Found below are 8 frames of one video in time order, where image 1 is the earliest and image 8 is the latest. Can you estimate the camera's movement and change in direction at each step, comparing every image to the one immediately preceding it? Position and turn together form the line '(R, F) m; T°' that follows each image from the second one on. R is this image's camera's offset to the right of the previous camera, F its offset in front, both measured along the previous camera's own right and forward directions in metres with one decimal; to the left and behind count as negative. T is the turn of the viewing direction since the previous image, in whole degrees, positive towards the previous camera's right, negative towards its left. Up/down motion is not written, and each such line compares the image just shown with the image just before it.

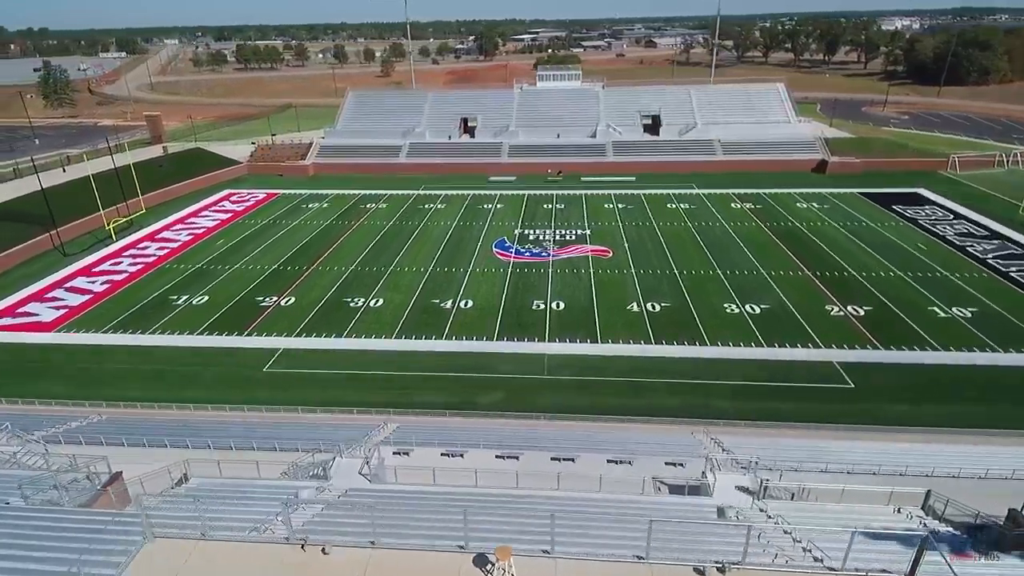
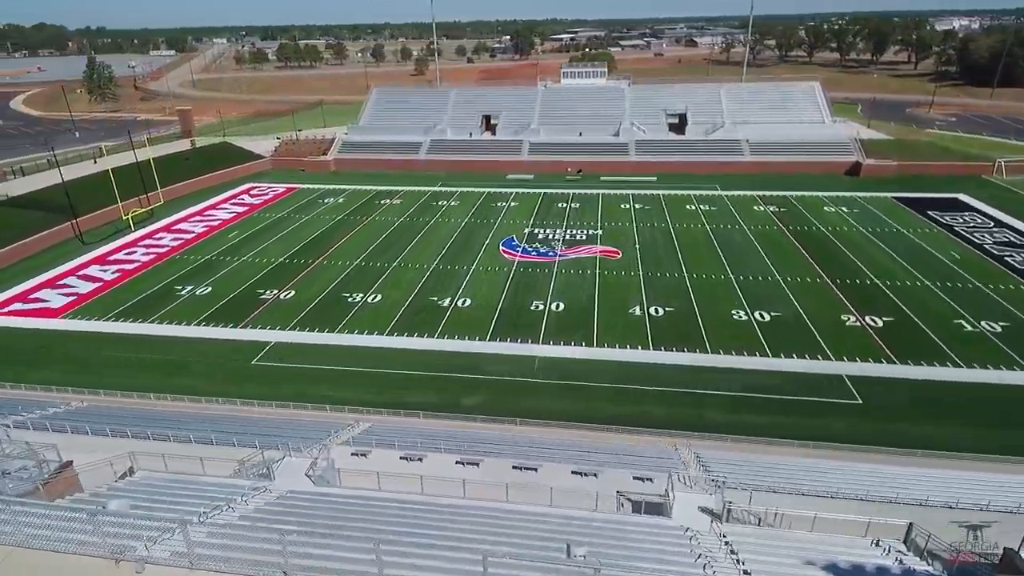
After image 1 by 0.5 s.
(+1.1, +0.5) m; -3°
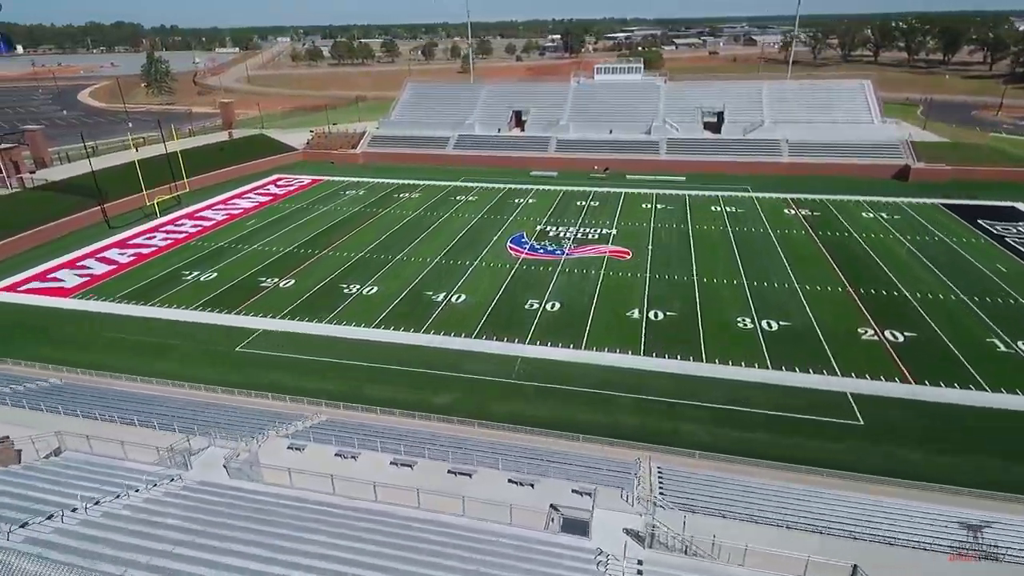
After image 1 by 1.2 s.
(+1.6, +0.6) m; -5°
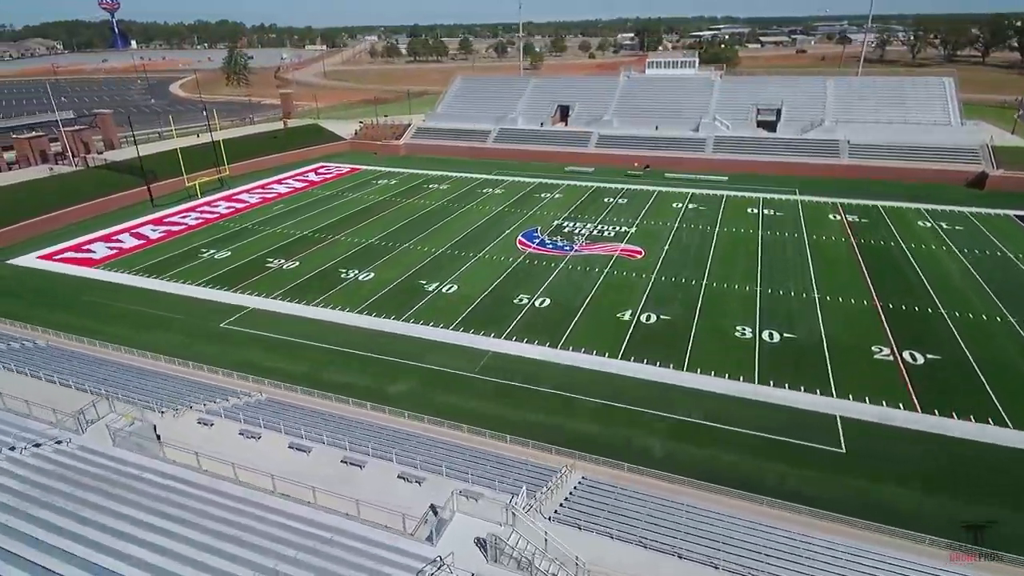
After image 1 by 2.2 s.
(+2.4, +0.7) m; -7°
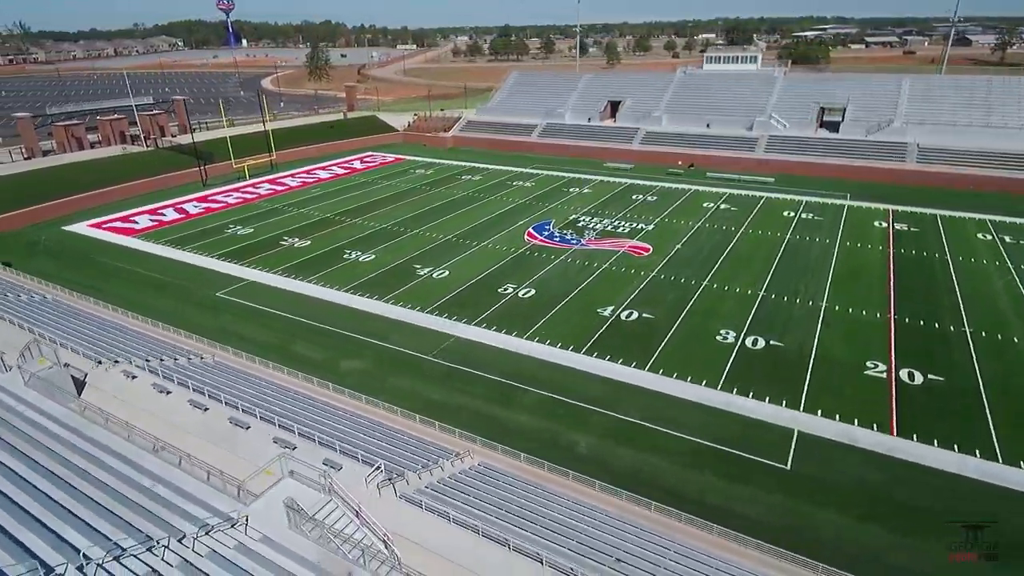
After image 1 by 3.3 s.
(+2.7, +0.5) m; -8°
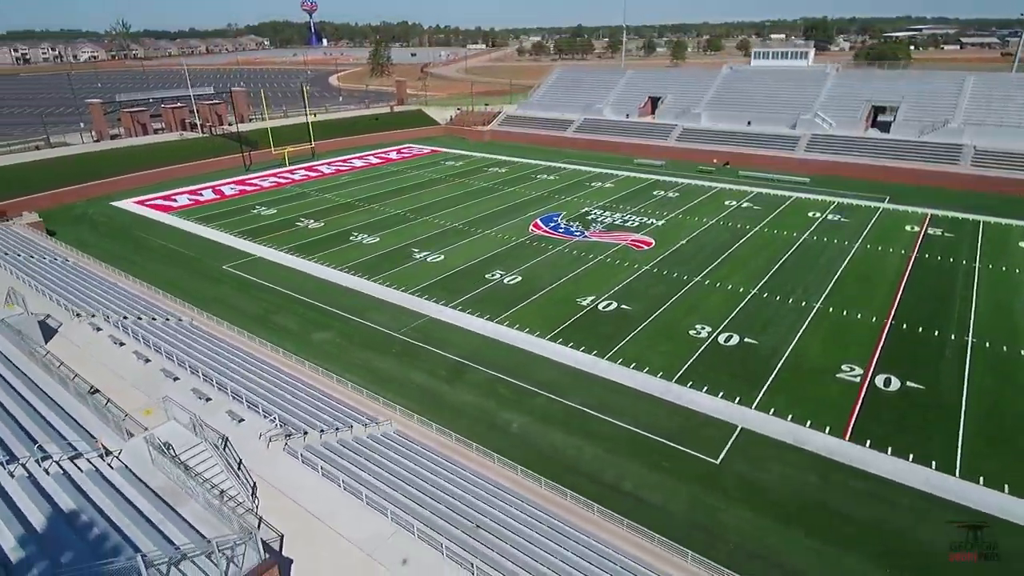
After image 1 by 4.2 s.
(+2.2, +0.1) m; -6°
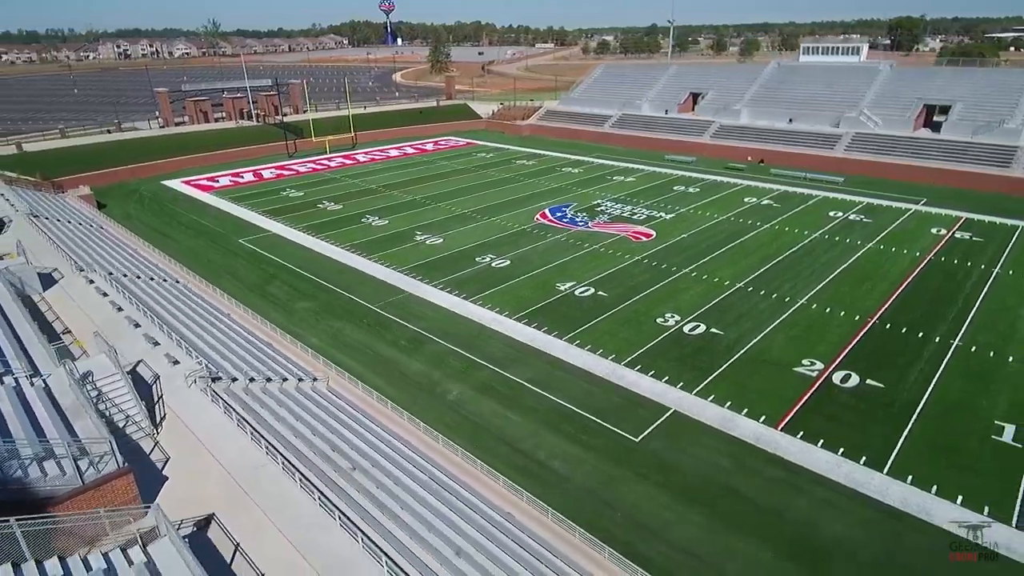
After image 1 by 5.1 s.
(+2.2, -0.2) m; -6°
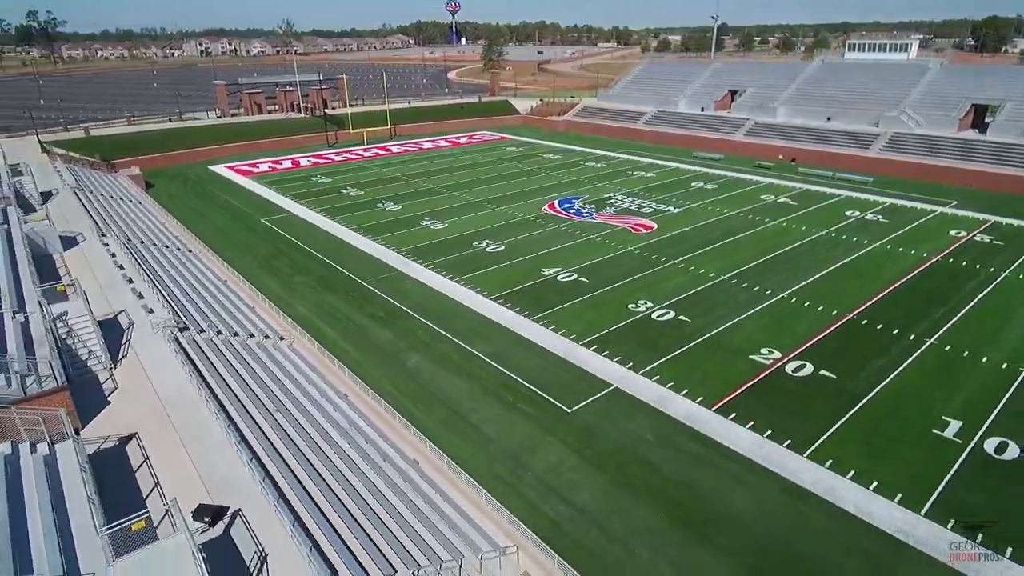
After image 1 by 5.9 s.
(+1.9, -0.4) m; -6°
